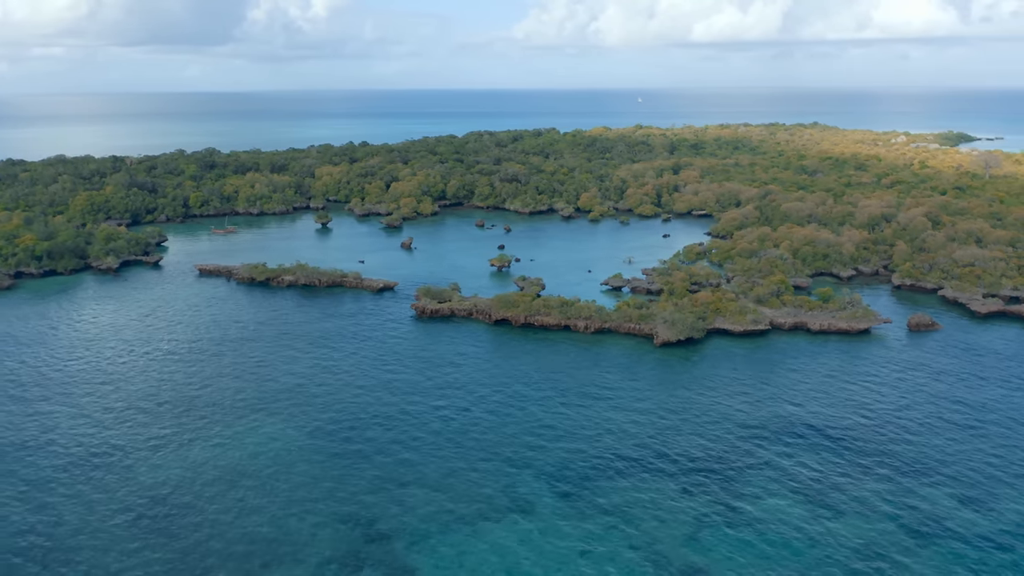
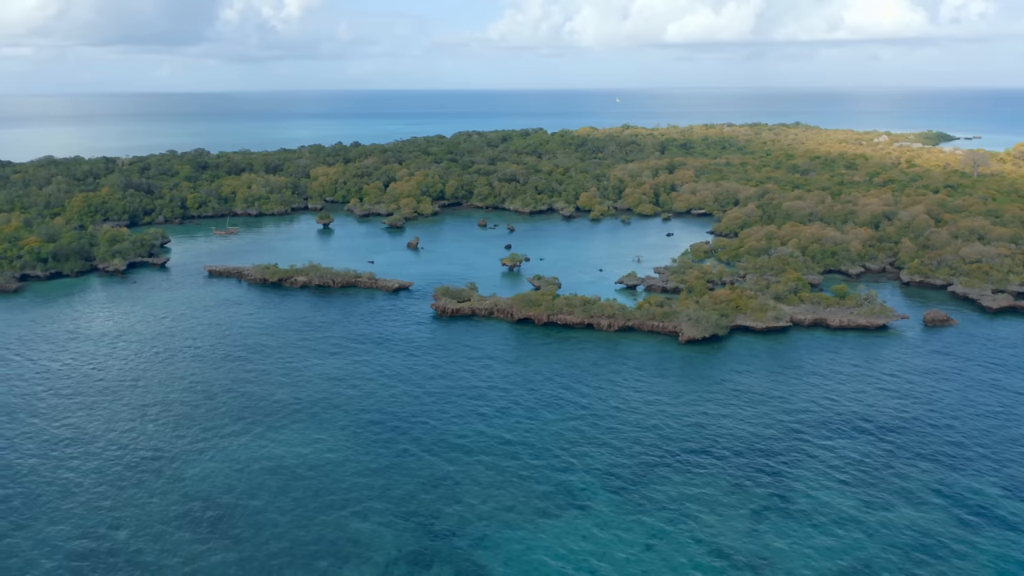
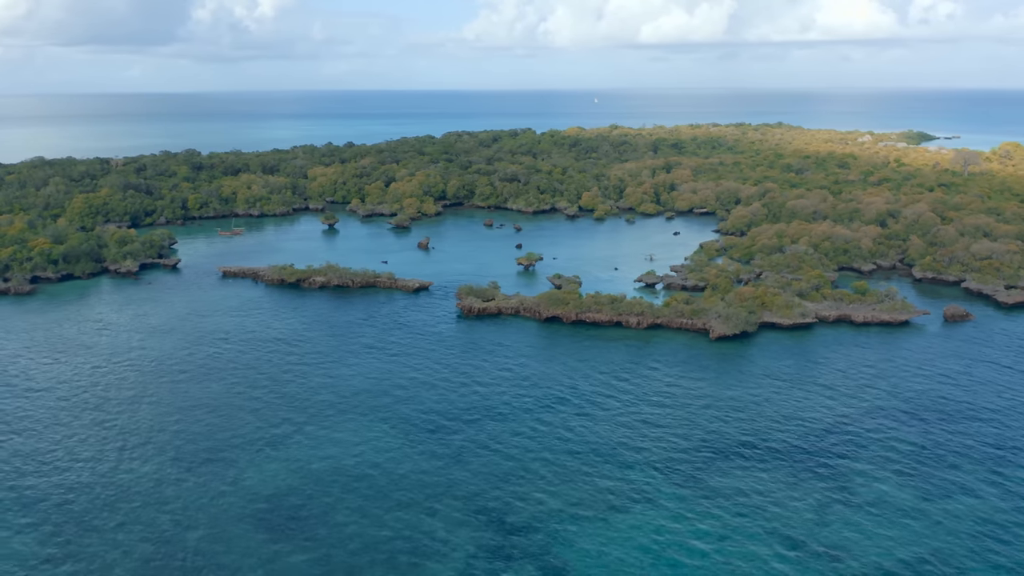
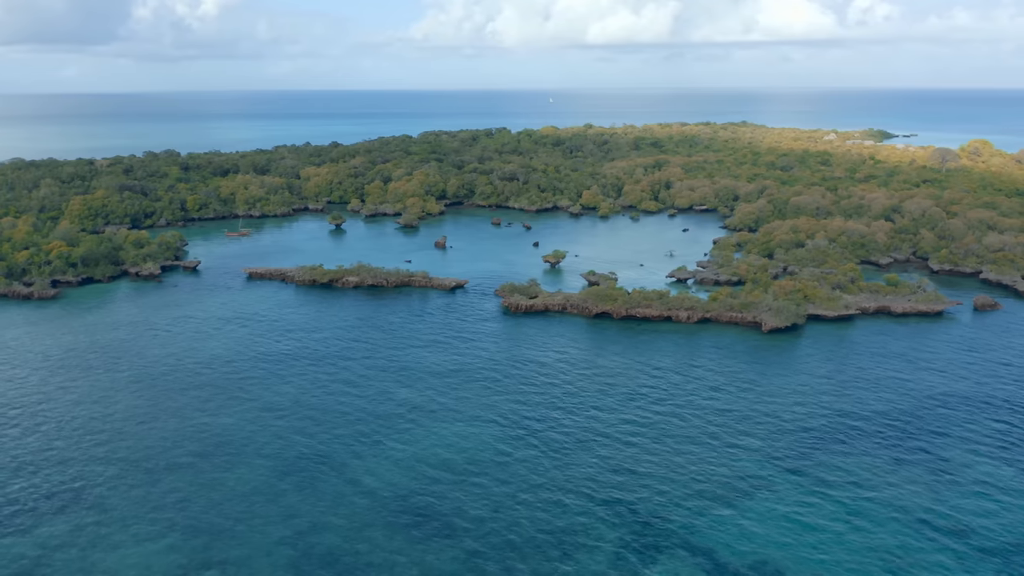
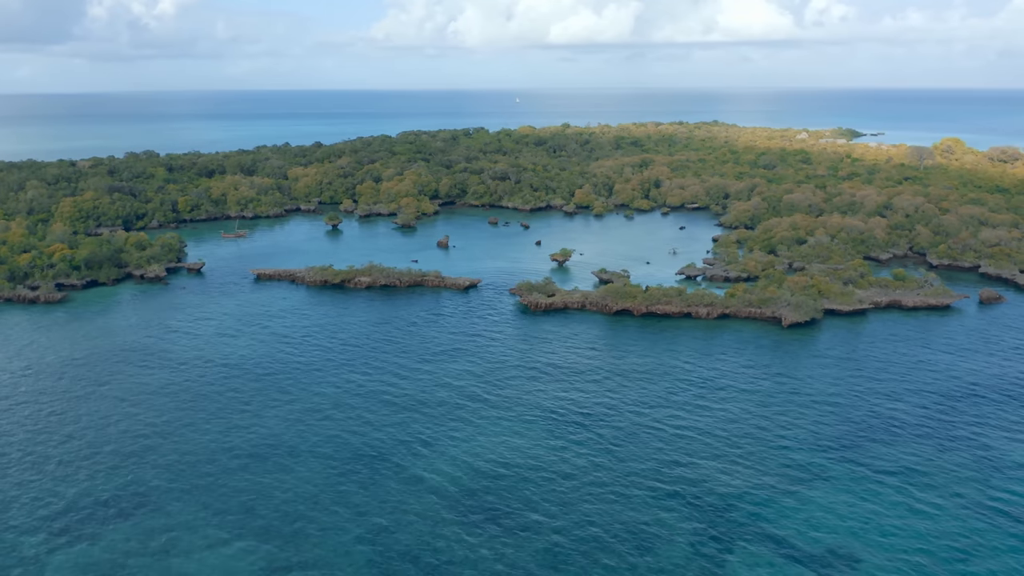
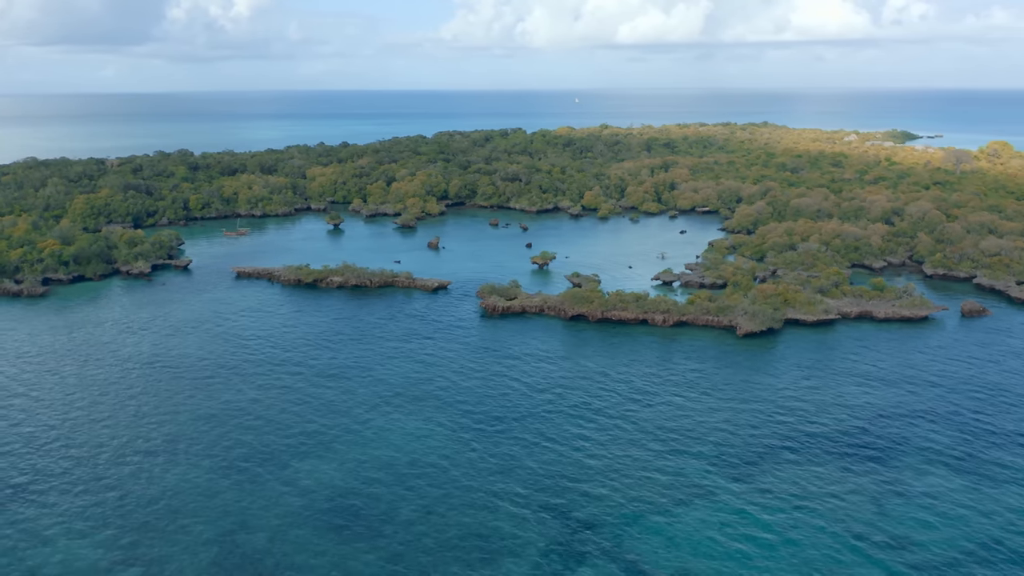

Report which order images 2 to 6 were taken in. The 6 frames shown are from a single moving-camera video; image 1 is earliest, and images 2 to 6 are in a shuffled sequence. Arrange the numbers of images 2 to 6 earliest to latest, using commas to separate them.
2, 3, 6, 4, 5
